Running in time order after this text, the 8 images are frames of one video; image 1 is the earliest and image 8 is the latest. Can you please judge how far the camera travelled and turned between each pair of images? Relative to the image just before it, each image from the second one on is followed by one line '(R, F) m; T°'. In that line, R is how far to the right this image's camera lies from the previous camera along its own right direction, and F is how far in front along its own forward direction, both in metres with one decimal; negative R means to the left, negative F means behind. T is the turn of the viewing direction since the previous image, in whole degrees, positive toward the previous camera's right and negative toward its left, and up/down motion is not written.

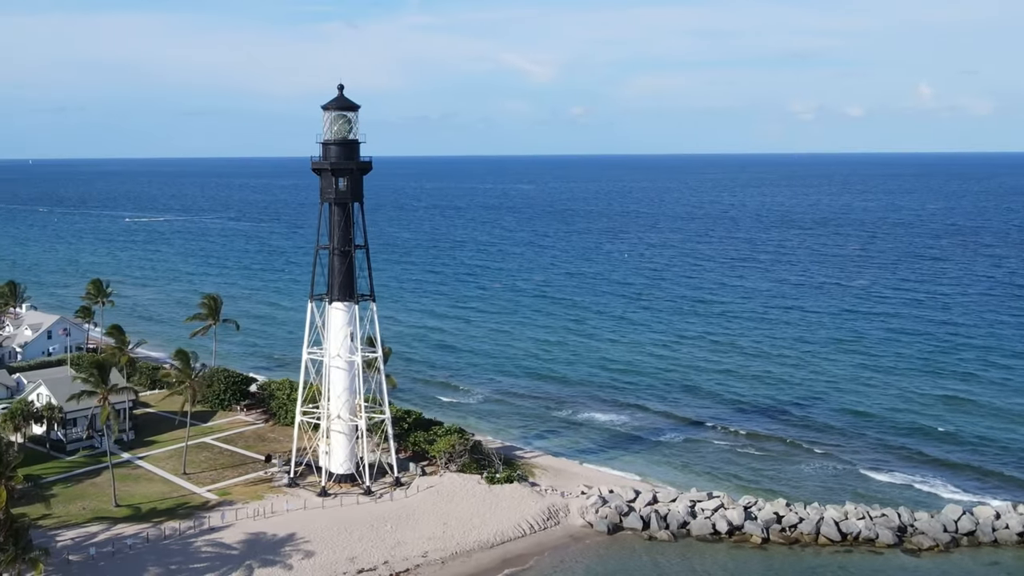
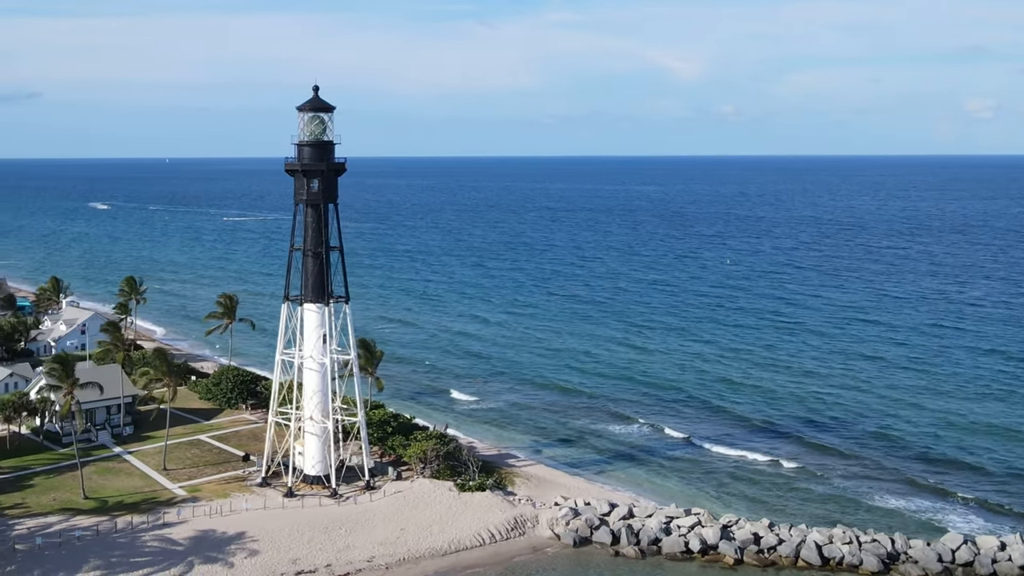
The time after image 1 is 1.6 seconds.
(+6.1, -0.1) m; -7°
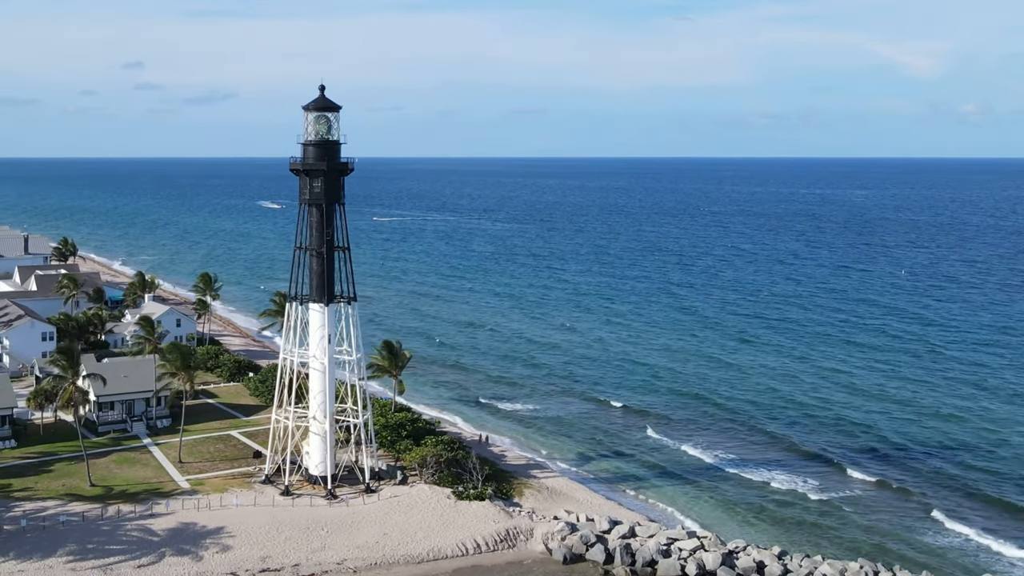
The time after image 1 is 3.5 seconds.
(+7.6, +0.7) m; -10°
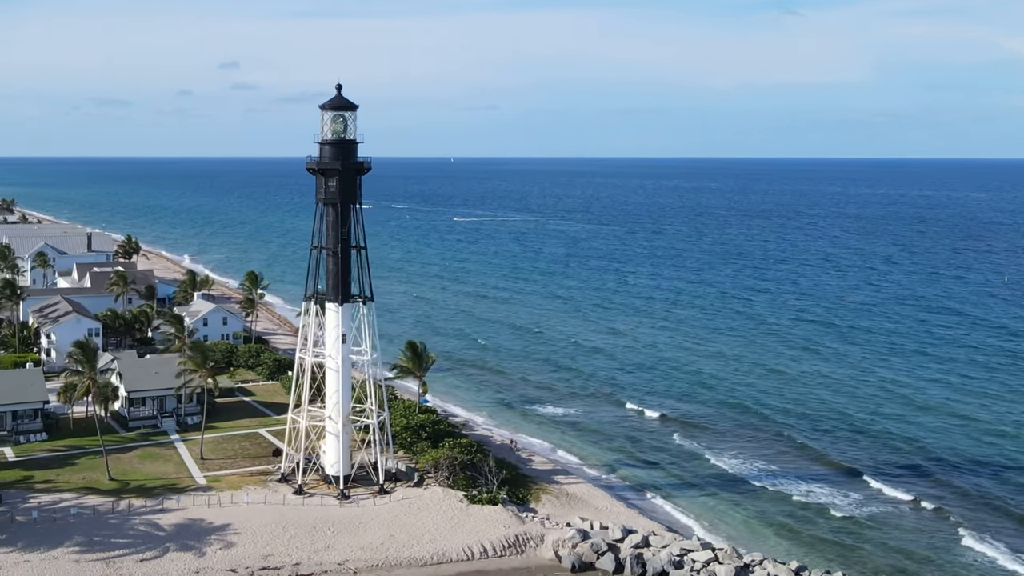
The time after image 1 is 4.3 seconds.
(+3.4, +0.4) m; -5°
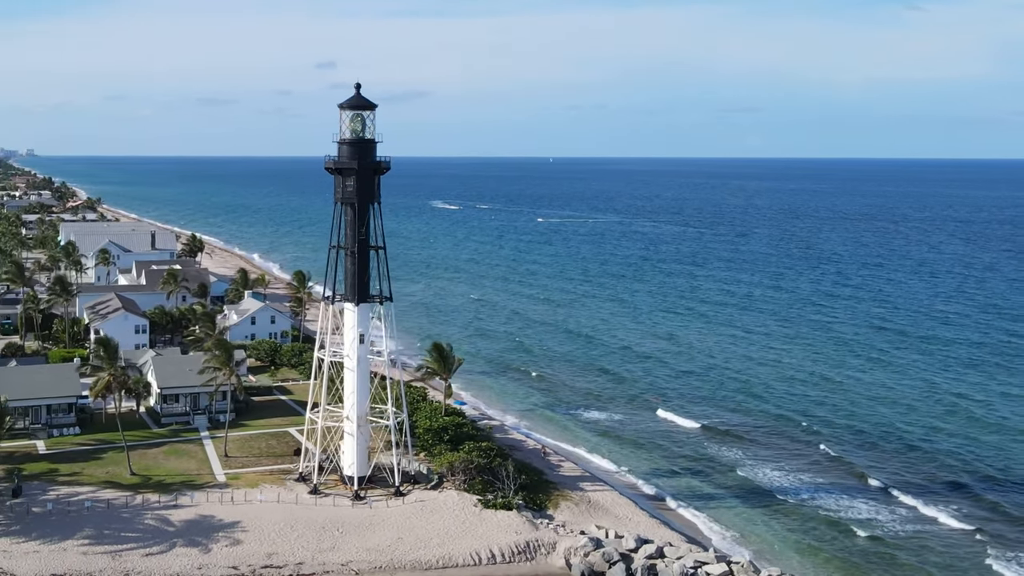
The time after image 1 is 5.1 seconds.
(+3.4, +0.5) m; -5°
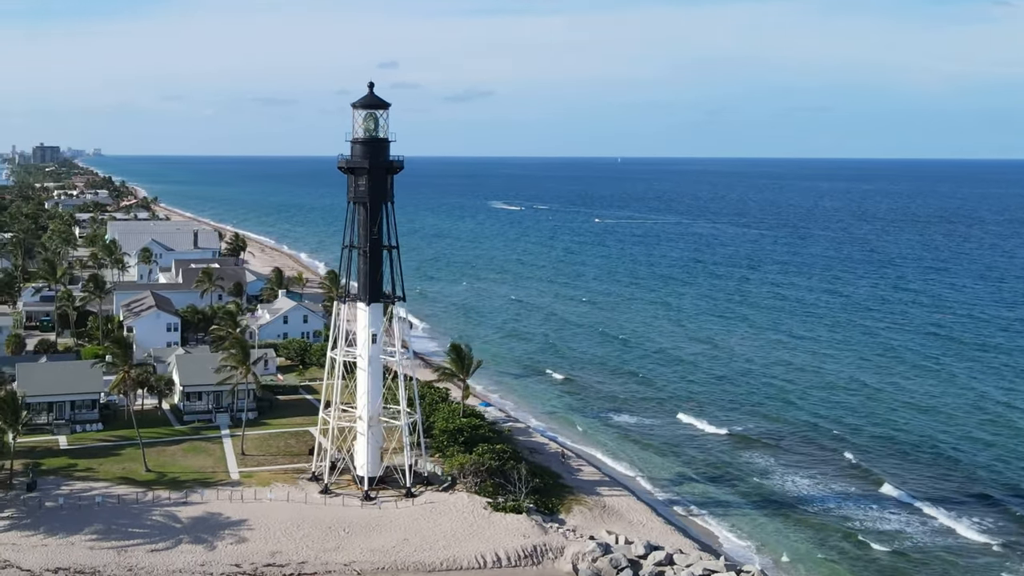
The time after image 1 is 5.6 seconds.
(+2.3, +0.3) m; -4°
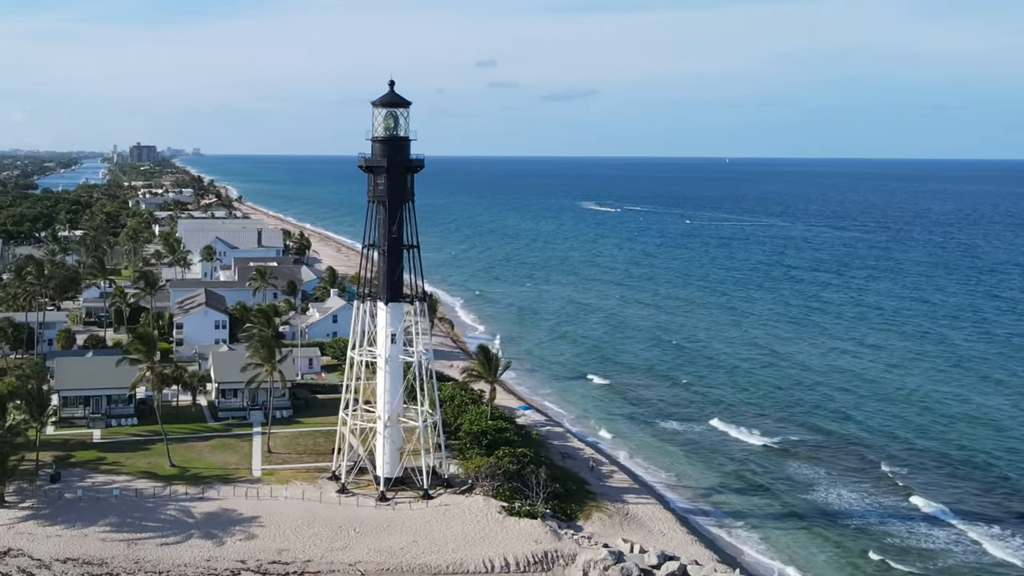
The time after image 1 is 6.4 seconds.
(+3.6, +0.6) m; -5°
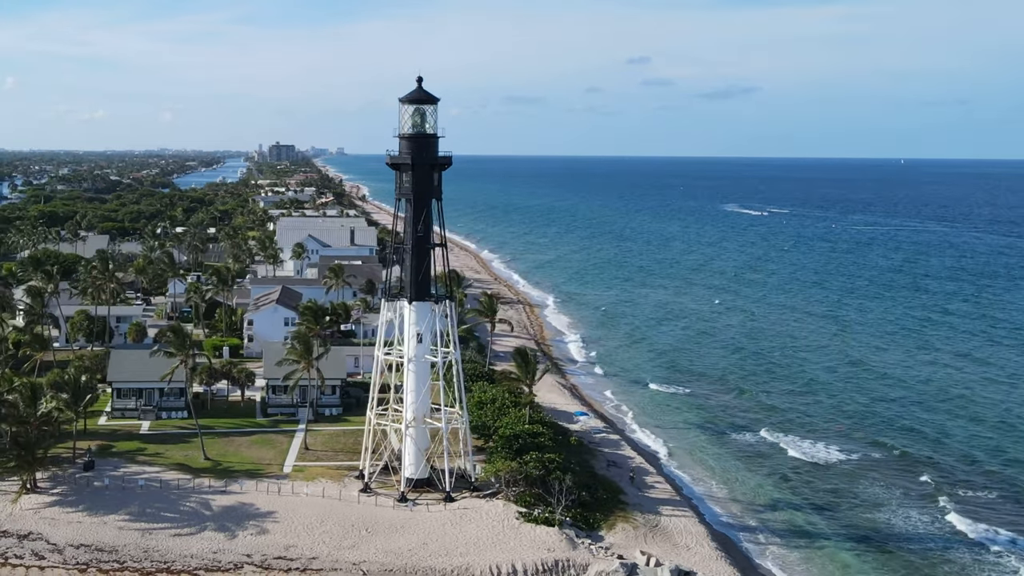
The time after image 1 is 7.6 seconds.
(+5.6, +1.2) m; -8°
